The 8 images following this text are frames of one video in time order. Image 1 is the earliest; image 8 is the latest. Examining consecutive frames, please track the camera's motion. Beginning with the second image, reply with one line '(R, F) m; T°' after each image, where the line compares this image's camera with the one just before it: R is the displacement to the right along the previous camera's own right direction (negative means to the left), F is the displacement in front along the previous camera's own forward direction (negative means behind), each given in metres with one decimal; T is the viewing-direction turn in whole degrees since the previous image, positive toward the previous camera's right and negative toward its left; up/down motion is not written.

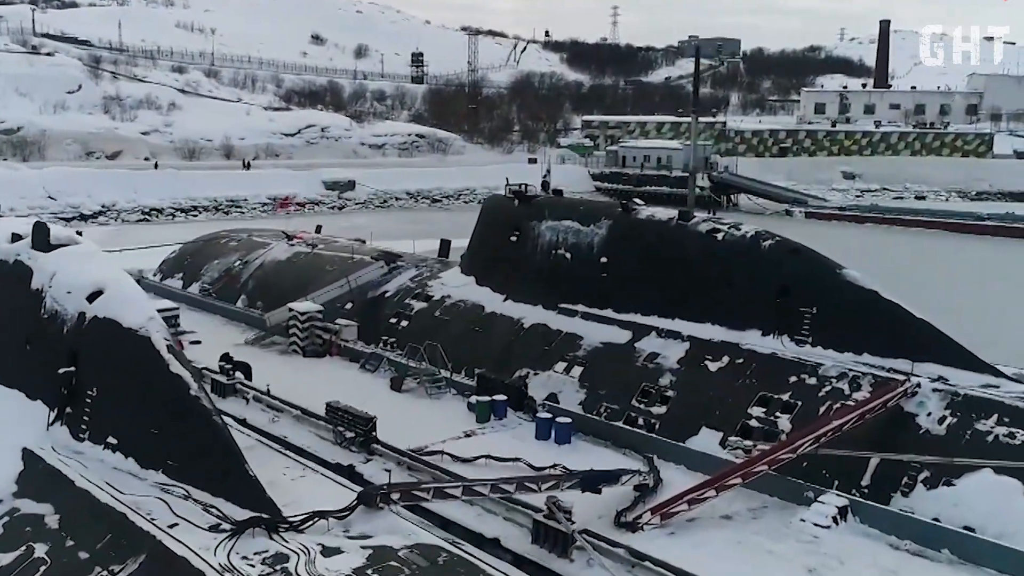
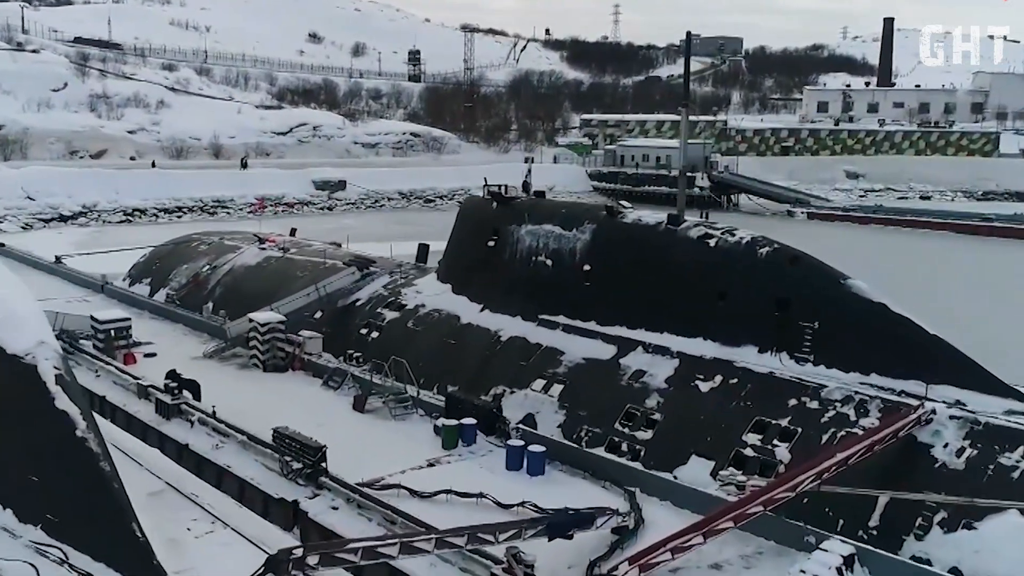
(+0.3, +1.0) m; 0°
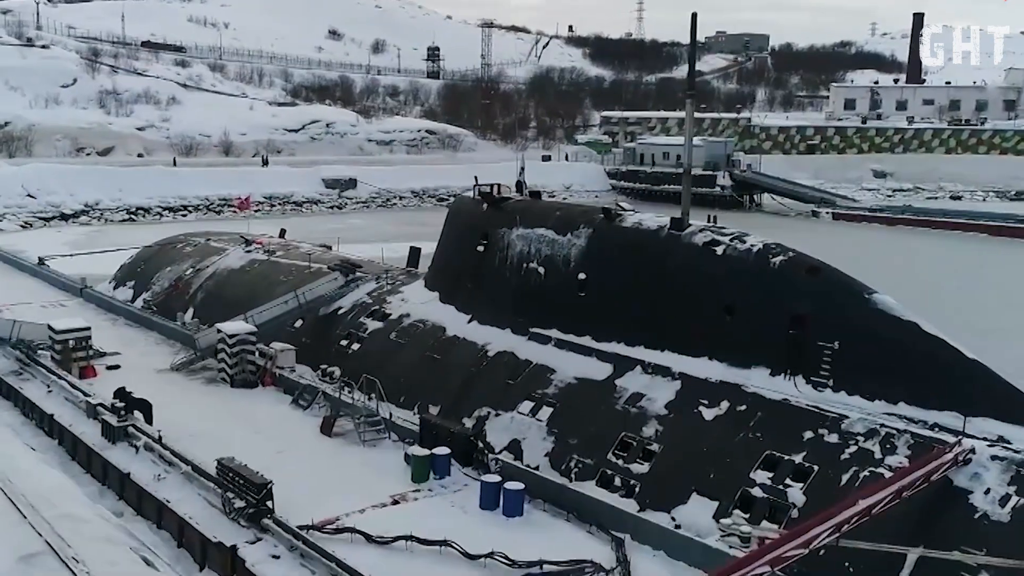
(+0.4, +1.0) m; -1°
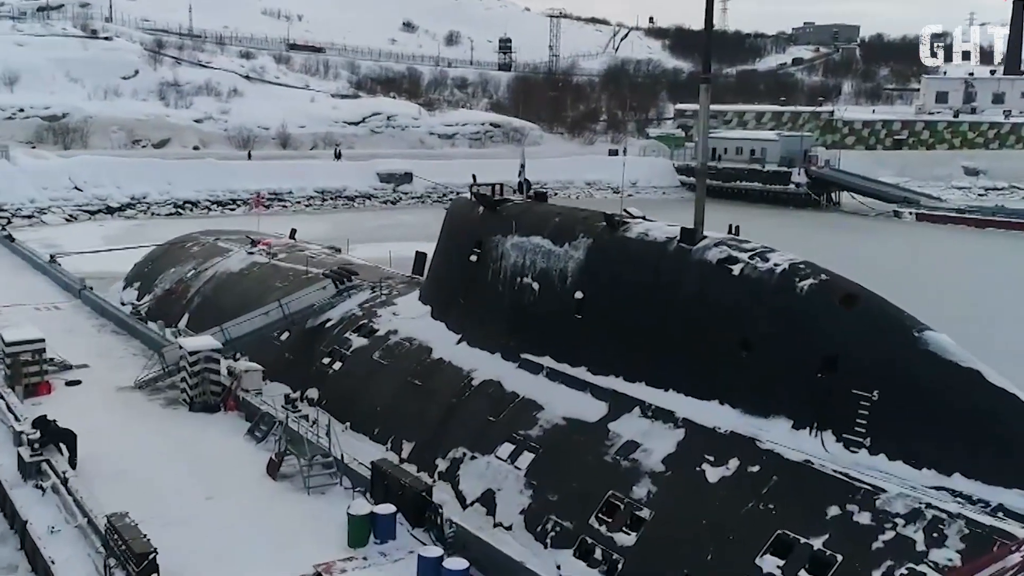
(+0.8, +1.5) m; -5°
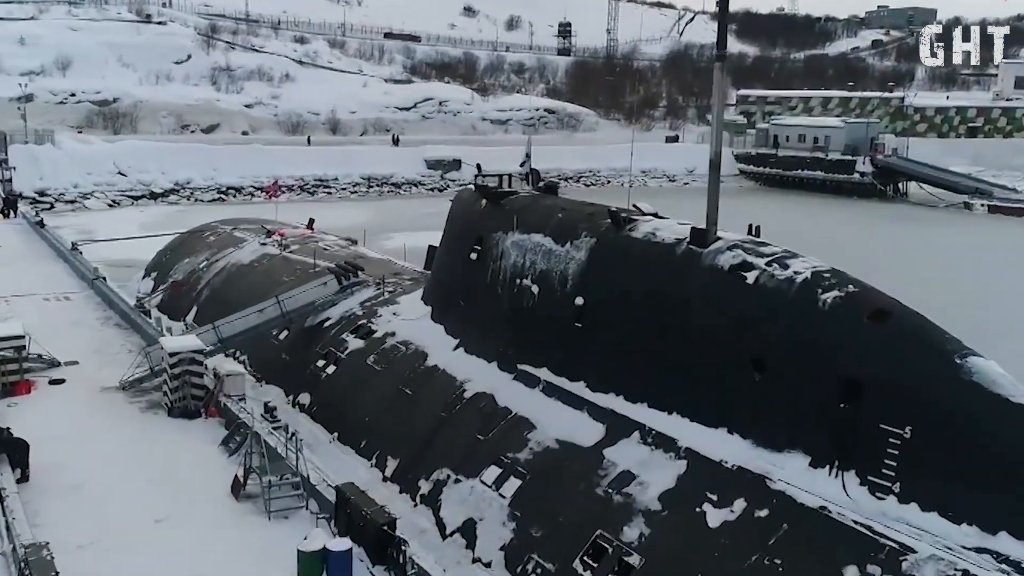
(+0.5, +0.9) m; -4°
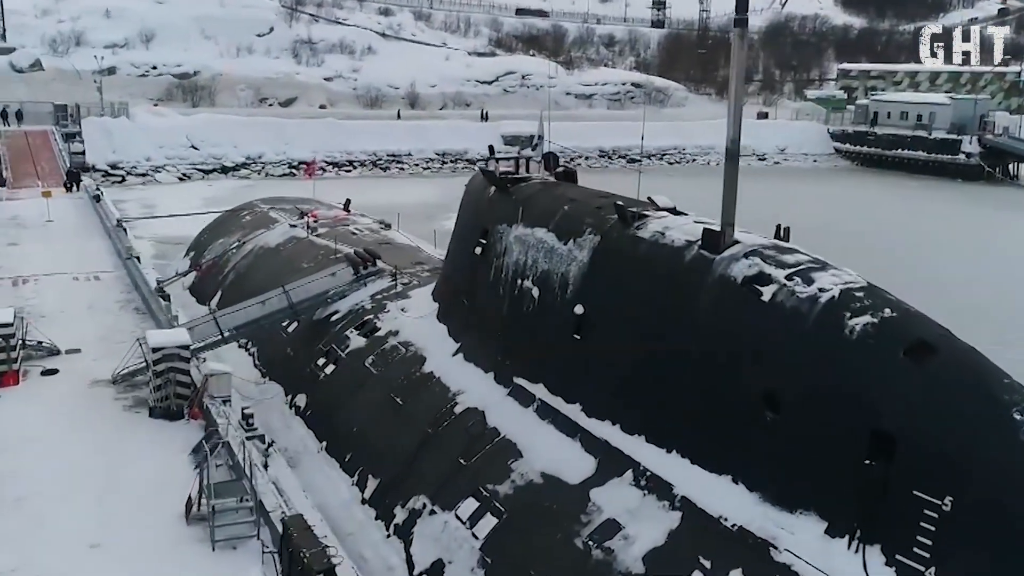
(+0.7, +1.0) m; -6°
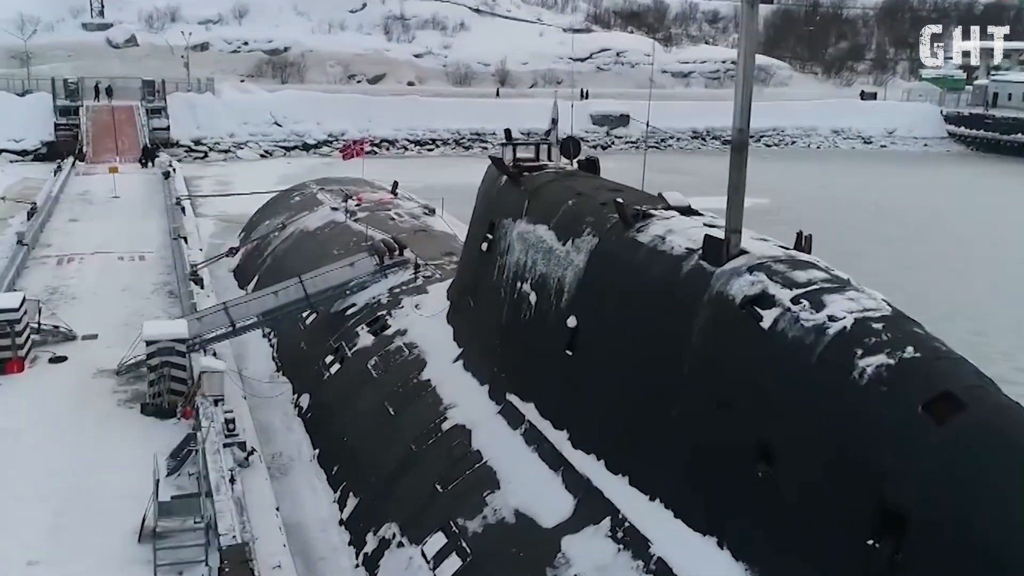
(+0.7, +0.8) m; -6°
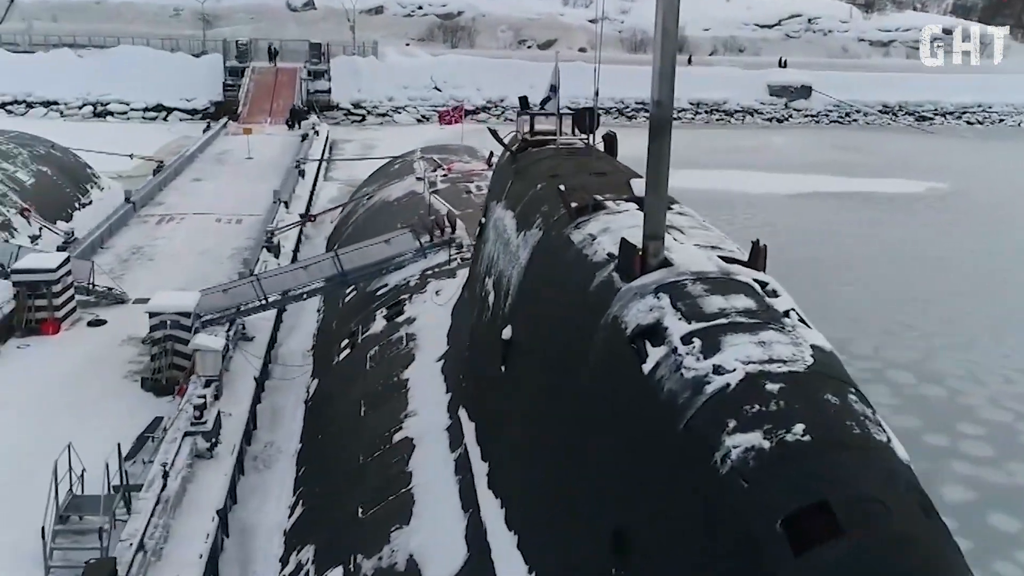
(+1.2, +1.1) m; -11°
